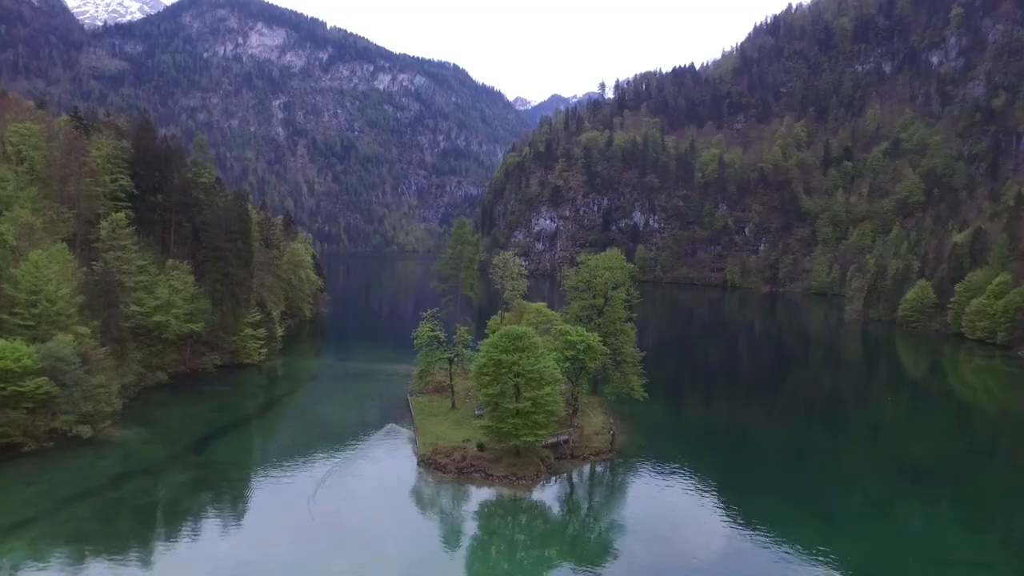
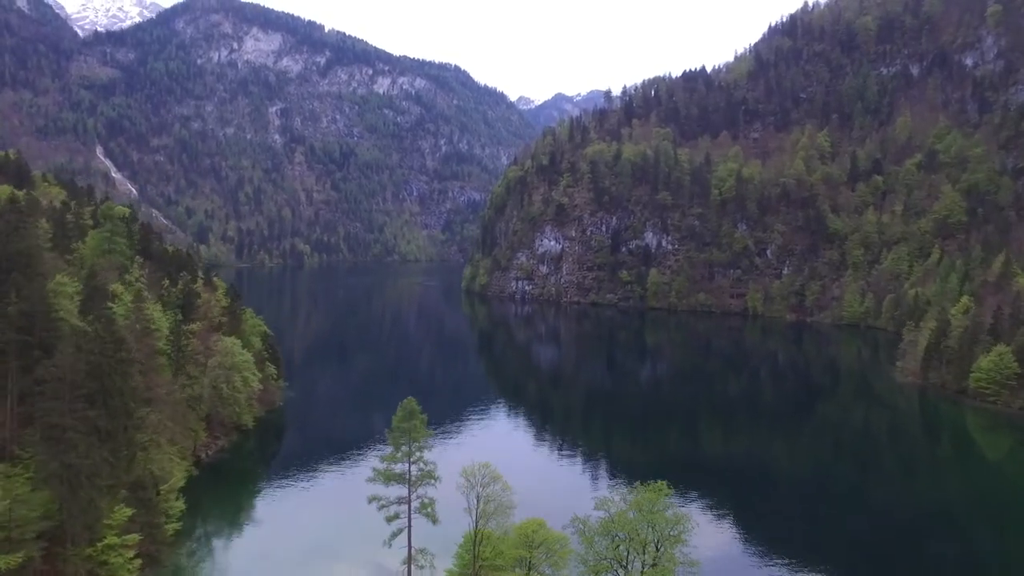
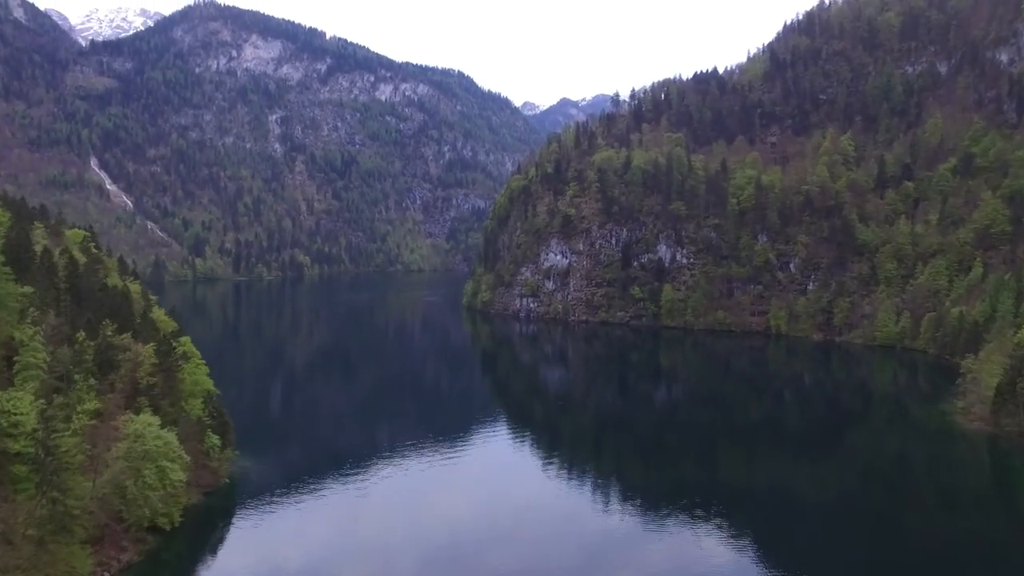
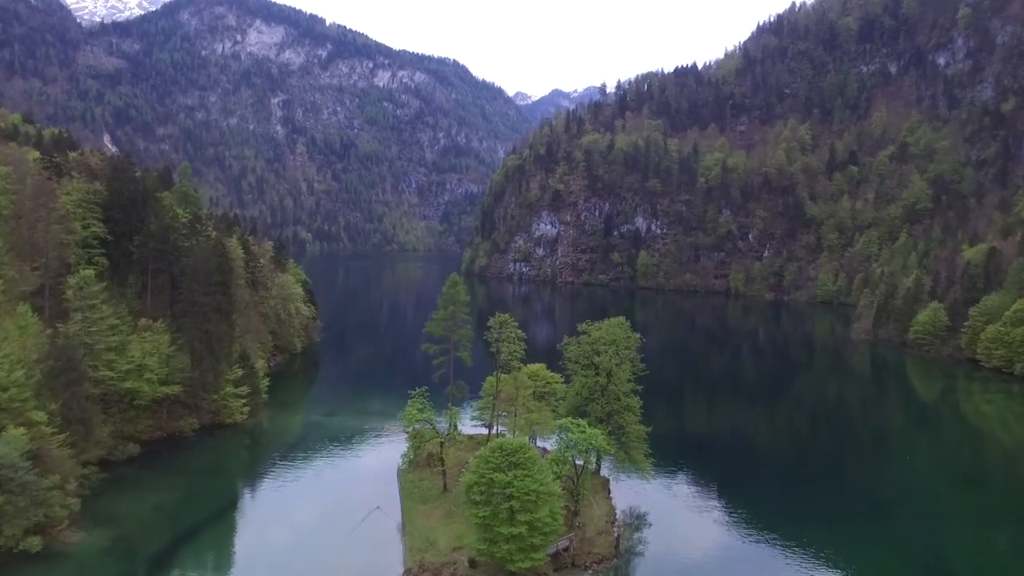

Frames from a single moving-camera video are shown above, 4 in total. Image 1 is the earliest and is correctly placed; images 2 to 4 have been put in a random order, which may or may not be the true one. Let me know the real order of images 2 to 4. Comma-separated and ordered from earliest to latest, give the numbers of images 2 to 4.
4, 2, 3
